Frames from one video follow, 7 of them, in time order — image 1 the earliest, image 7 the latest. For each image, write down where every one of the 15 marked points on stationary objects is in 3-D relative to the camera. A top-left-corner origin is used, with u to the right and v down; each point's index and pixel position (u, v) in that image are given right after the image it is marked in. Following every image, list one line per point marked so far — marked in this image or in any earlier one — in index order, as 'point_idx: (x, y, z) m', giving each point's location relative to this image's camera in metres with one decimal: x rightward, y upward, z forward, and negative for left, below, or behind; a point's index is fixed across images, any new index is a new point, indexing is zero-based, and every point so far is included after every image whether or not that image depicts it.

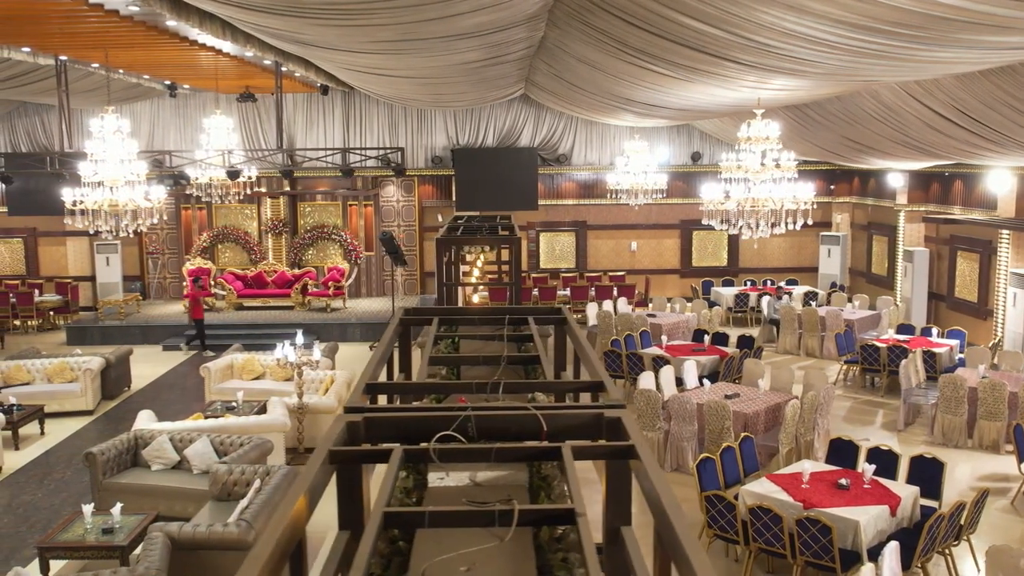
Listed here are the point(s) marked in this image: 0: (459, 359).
0: (-0.2, -0.3, +3.7) m
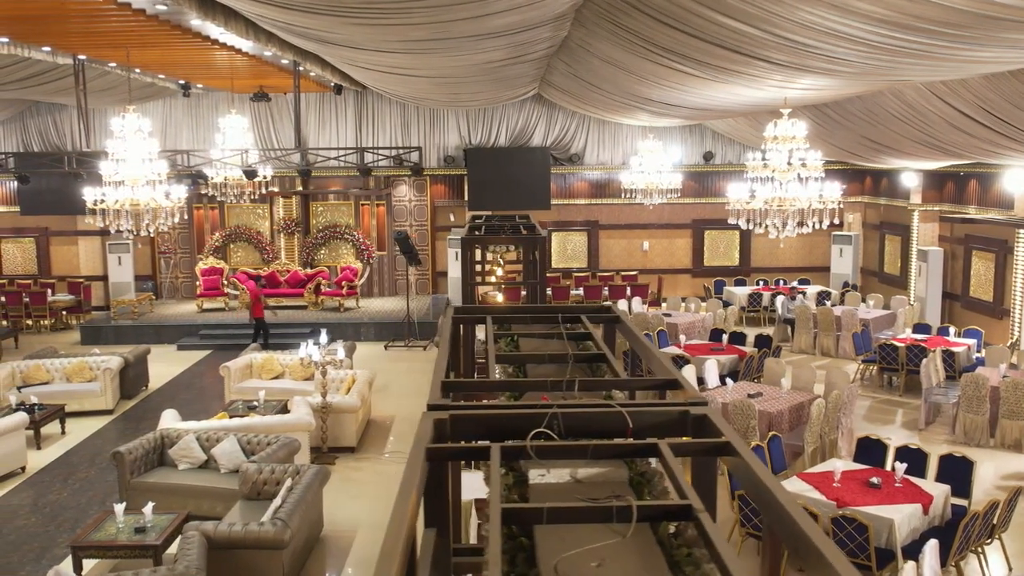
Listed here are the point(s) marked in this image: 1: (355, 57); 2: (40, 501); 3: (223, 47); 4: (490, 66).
0: (+0.1, -0.3, +3.7) m
1: (-2.1, +3.0, +10.5) m
2: (-5.2, -2.3, +8.7) m
3: (-4.3, +3.6, +11.8) m
4: (-0.3, +3.0, +10.8) m
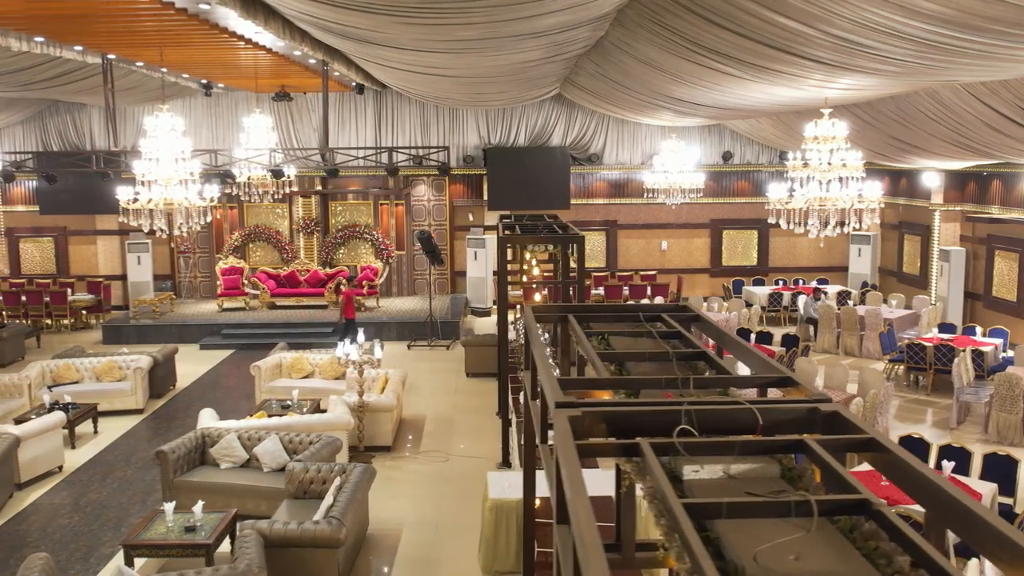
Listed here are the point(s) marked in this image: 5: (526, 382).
0: (+0.5, -0.3, +3.8) m
1: (-1.6, +3.0, +10.5) m
2: (-4.7, -2.3, +8.7) m
3: (-3.8, +3.6, +11.8) m
4: (+0.1, +3.0, +10.8) m
5: (+0.1, -0.5, +4.6) m
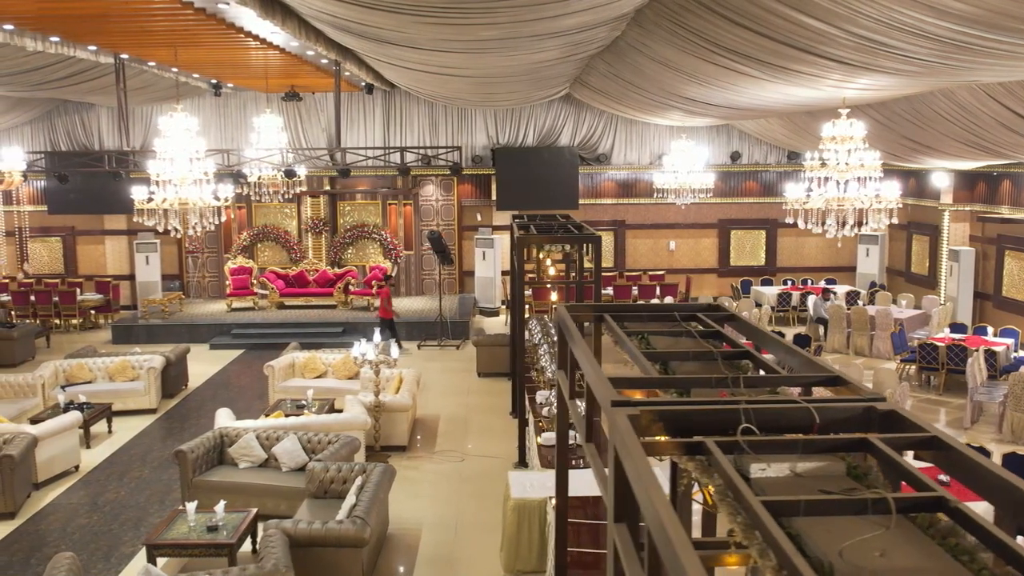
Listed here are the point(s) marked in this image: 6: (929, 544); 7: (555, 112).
0: (+0.7, -0.3, +3.8) m
1: (-1.4, +3.0, +10.5) m
2: (-4.5, -2.3, +8.7) m
3: (-3.6, +3.6, +11.8) m
4: (+0.3, +3.0, +10.8) m
5: (+0.3, -0.5, +4.6) m
6: (+1.0, -0.7, +2.0) m
7: (+0.9, +3.8, +17.1) m
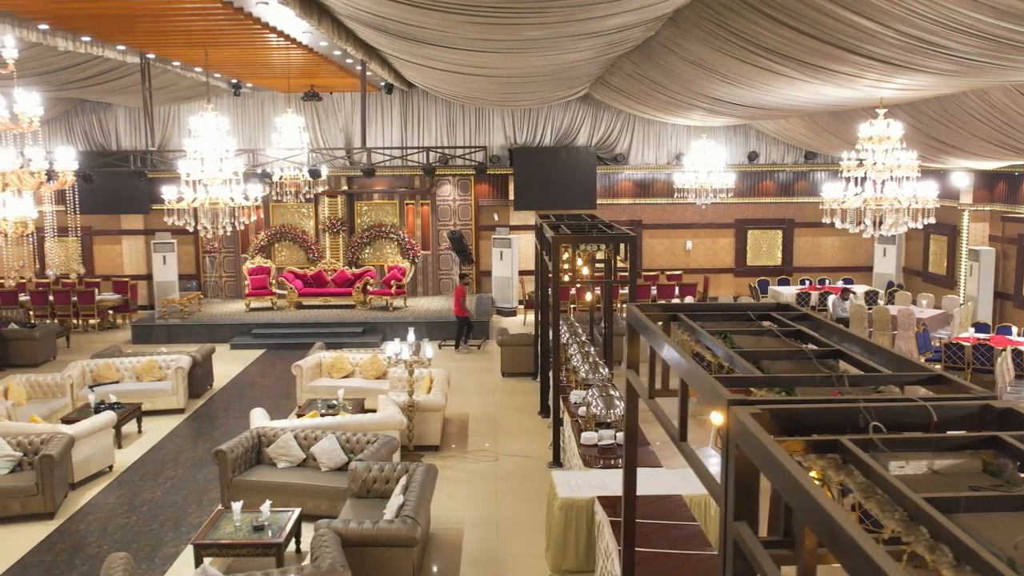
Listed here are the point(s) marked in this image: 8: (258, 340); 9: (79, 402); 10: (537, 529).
0: (+1.2, -0.3, +3.8) m
1: (-1.0, +3.0, +10.5) m
2: (-4.1, -2.3, +8.7) m
3: (-3.2, +3.6, +11.8) m
4: (+0.7, +3.0, +10.8) m
5: (+0.7, -0.5, +4.6) m
6: (+1.5, -0.7, +2.0) m
7: (+1.3, +3.8, +17.2) m
8: (-4.8, -1.0, +15.1) m
9: (-6.0, -1.6, +11.1) m
10: (+0.3, -2.4, +8.0) m
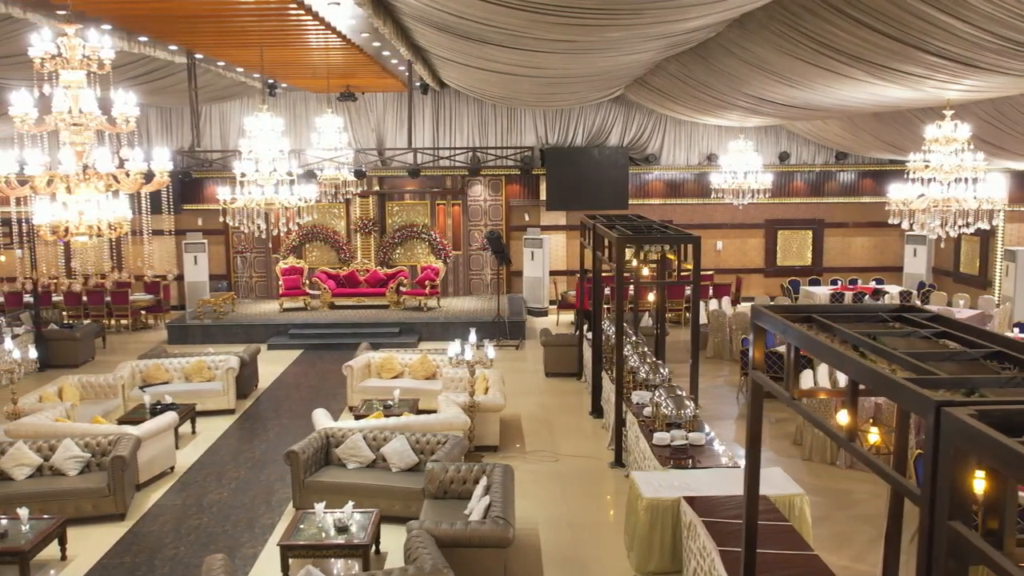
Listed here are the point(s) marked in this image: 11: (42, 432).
0: (+1.9, -0.3, +3.8) m
1: (-0.3, +3.0, +10.5) m
2: (-3.4, -2.3, +8.7) m
3: (-2.5, +3.6, +11.8) m
4: (+1.5, +3.0, +10.8) m
5: (+1.5, -0.5, +4.6) m
6: (+2.3, -0.7, +2.0) m
7: (+2.0, +3.8, +17.2) m
8: (-4.1, -1.0, +15.1) m
9: (-5.3, -1.6, +11.1) m
10: (+1.0, -2.4, +8.0) m
11: (-5.2, -1.6, +8.9) m
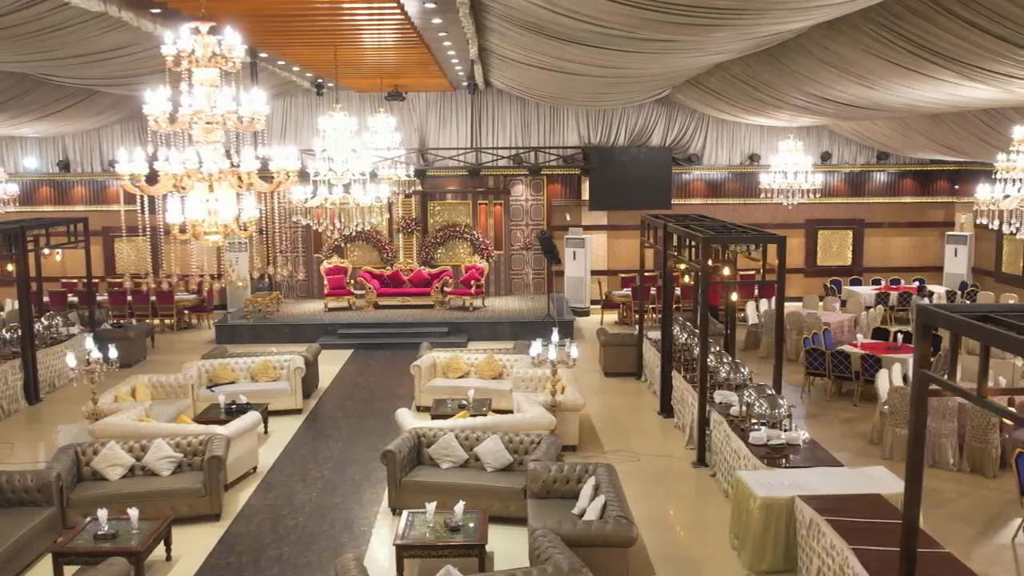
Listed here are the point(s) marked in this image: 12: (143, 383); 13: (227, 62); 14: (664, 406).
0: (+3.0, -0.3, +3.8) m
1: (+0.7, +3.0, +10.5) m
2: (-2.4, -2.3, +8.7) m
3: (-1.6, +3.6, +11.8) m
4: (+2.4, +3.0, +10.8) m
5: (+2.5, -0.5, +4.6) m
6: (+3.3, -0.7, +2.1) m
7: (+2.9, +3.8, +17.2) m
8: (-3.2, -1.0, +15.0) m
9: (-4.3, -1.6, +11.0) m
10: (+2.0, -2.4, +8.0) m
11: (-4.2, -1.6, +8.8) m
12: (-4.9, -1.3, +10.6) m
13: (-2.2, +1.8, +6.2) m
14: (+2.1, -1.7, +11.2) m
